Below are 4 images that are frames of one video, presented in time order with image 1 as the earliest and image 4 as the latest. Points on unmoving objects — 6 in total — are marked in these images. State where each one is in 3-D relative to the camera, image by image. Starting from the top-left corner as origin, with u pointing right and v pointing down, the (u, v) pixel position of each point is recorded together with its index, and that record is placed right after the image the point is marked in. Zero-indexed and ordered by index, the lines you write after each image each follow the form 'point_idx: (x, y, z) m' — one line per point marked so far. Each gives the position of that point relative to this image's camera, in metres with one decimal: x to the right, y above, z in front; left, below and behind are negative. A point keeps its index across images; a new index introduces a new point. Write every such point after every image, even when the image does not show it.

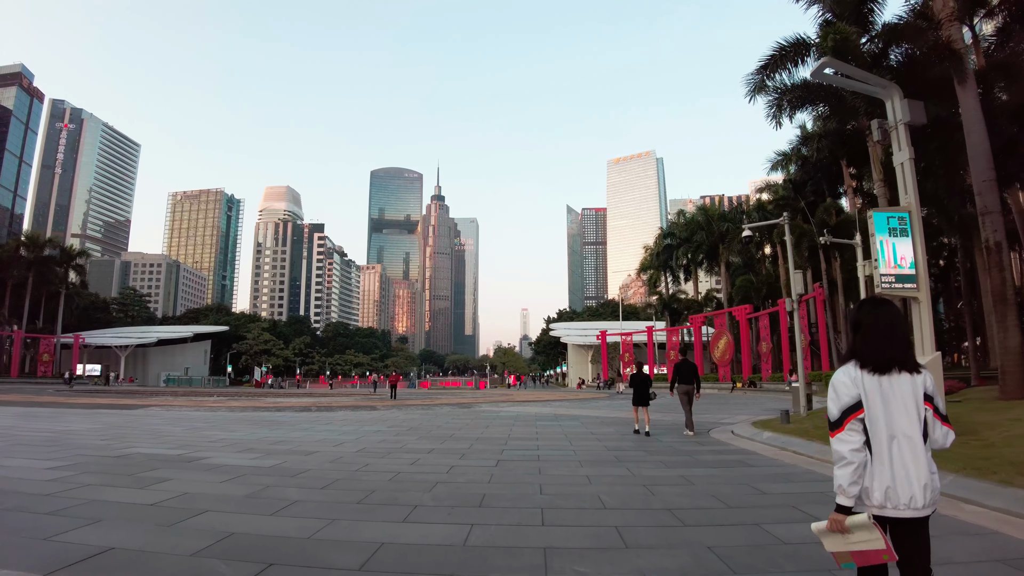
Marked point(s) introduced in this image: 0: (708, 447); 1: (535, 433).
0: (+3.6, -2.9, +9.8) m
1: (+0.5, -3.1, +11.3) m
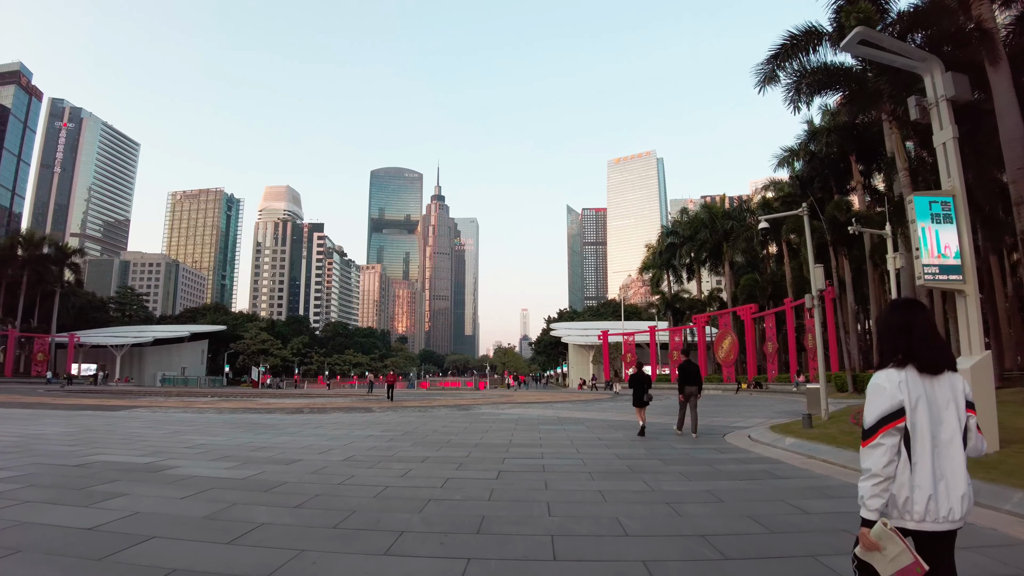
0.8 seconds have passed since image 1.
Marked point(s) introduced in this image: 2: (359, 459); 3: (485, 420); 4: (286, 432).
0: (+3.7, -2.8, +9.0) m
1: (+0.5, -3.0, +10.5) m
2: (-2.4, -2.7, +8.3) m
3: (-0.7, -3.6, +14.4) m
4: (-5.4, -3.5, +12.7) m
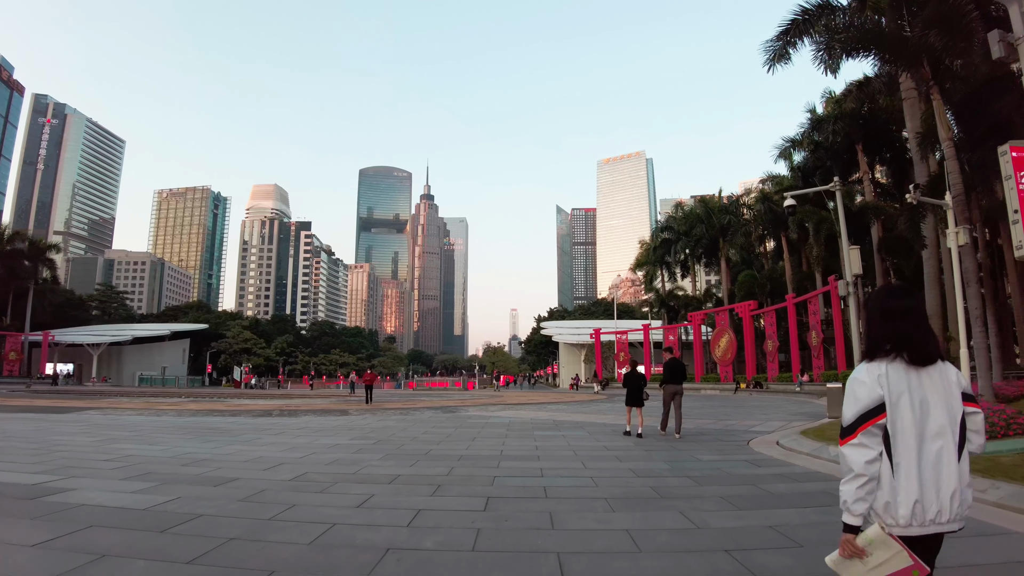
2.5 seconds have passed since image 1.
0: (+3.5, -2.5, +7.4) m
1: (+0.4, -2.7, +8.8) m
2: (-2.5, -2.4, +6.6) m
3: (-1.0, -3.3, +12.8) m
4: (-5.6, -3.1, +11.0) m
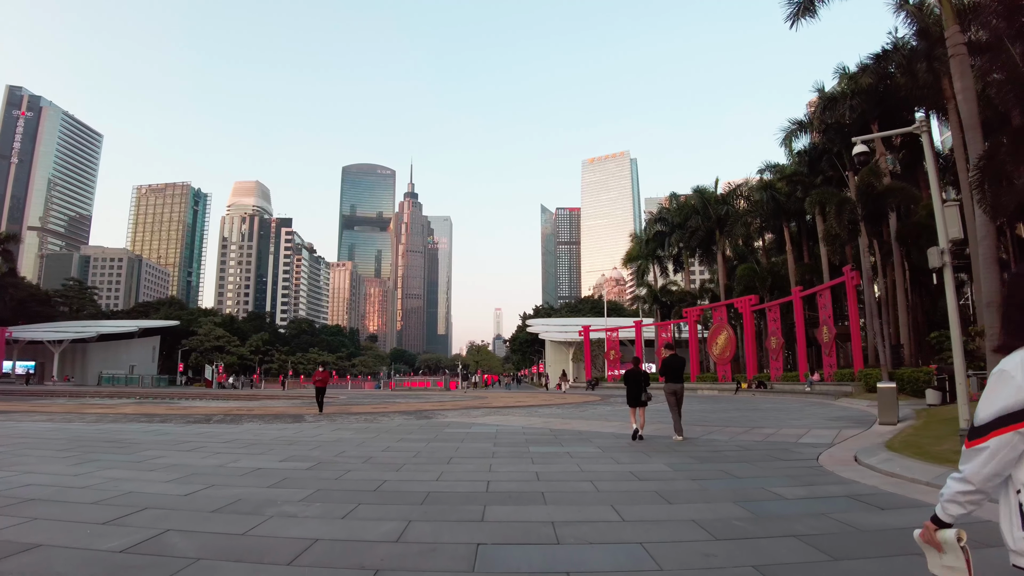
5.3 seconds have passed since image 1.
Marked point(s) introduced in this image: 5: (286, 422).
0: (+3.5, -2.0, +4.8) m
1: (+0.3, -2.2, +6.2) m
2: (-2.5, -1.9, +3.8) m
3: (-1.2, -2.8, +10.1) m
4: (-5.8, -2.6, +8.1) m
5: (-6.0, -3.5, +14.0) m
